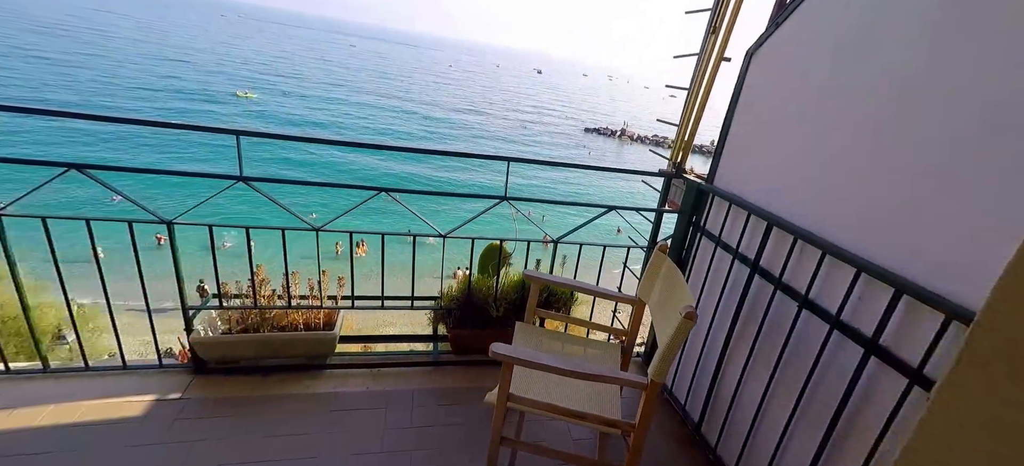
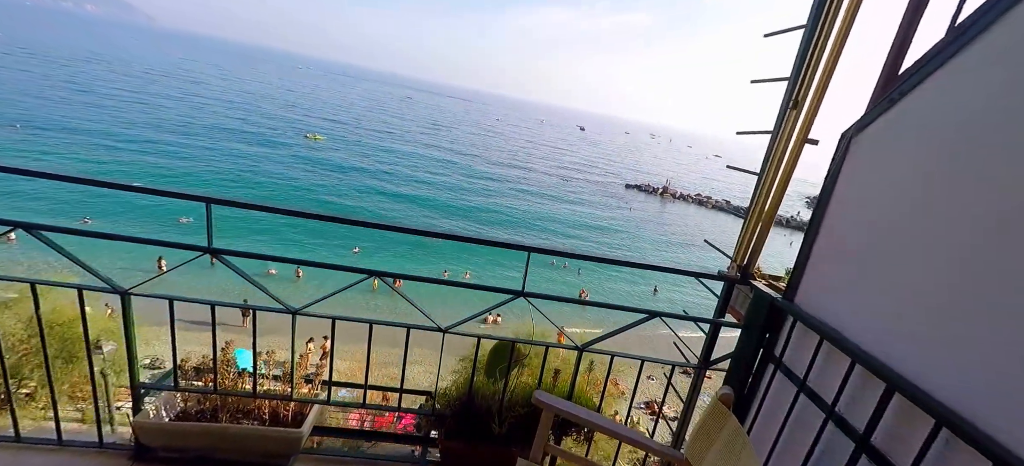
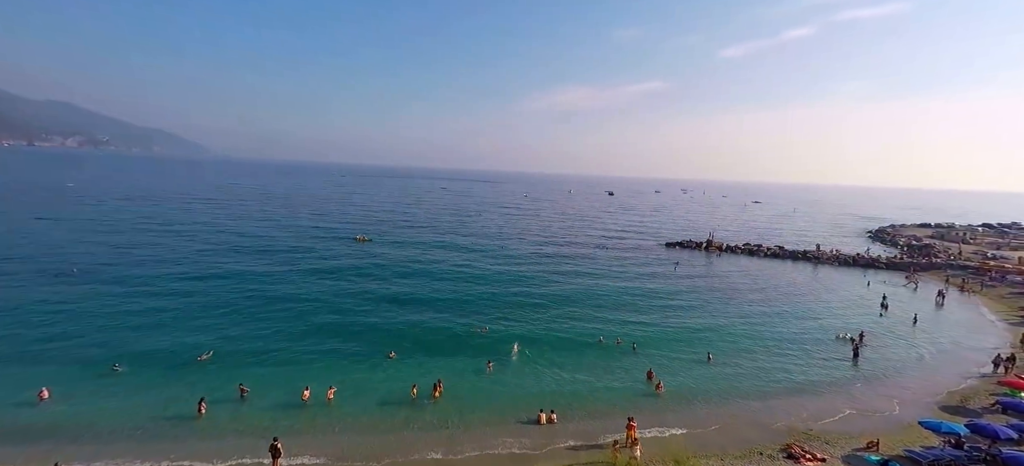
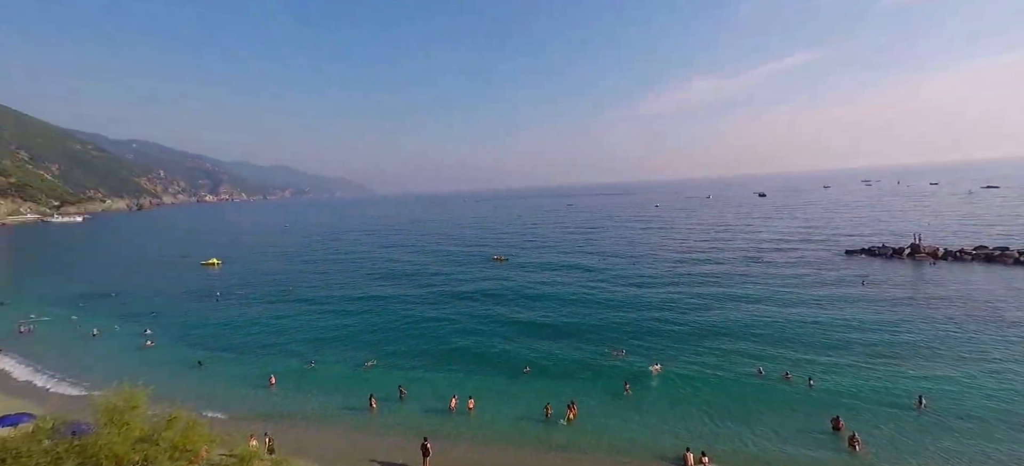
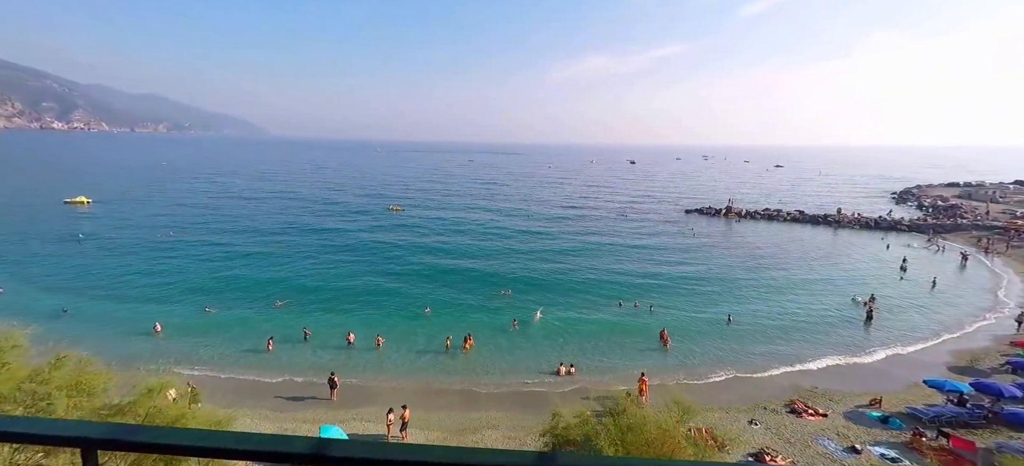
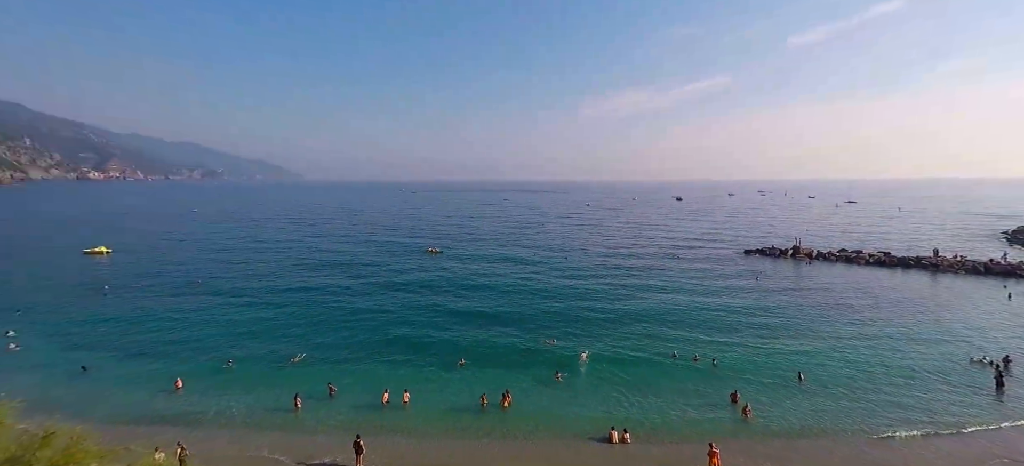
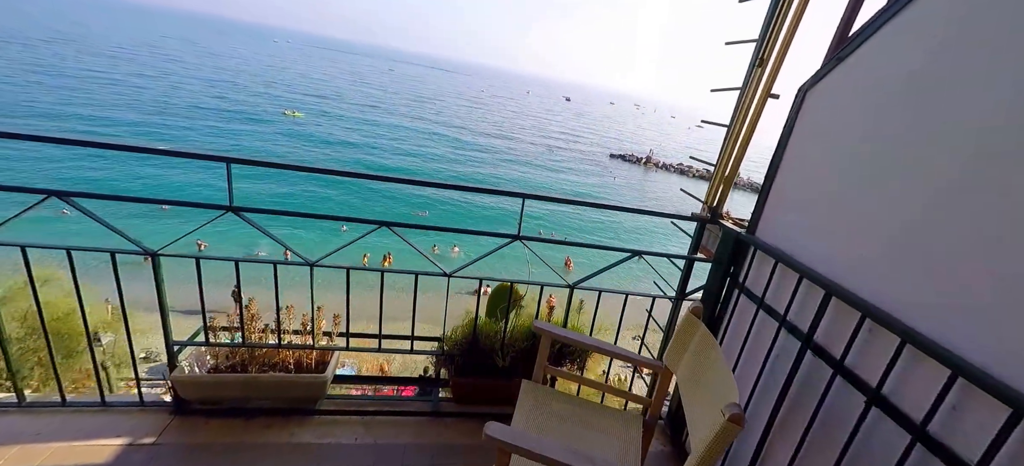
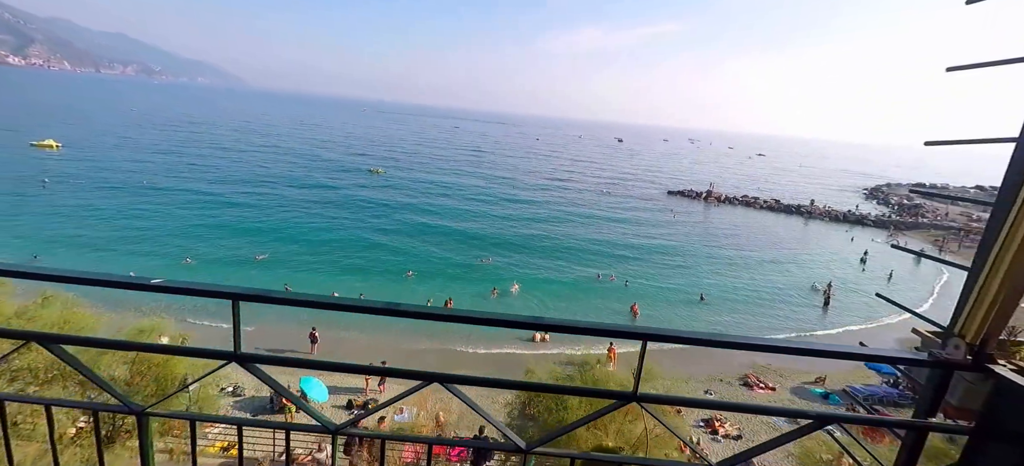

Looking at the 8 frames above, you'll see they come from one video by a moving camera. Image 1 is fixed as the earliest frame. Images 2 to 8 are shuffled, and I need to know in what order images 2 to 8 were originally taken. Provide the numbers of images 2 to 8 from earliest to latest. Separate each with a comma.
7, 2, 8, 5, 3, 6, 4
